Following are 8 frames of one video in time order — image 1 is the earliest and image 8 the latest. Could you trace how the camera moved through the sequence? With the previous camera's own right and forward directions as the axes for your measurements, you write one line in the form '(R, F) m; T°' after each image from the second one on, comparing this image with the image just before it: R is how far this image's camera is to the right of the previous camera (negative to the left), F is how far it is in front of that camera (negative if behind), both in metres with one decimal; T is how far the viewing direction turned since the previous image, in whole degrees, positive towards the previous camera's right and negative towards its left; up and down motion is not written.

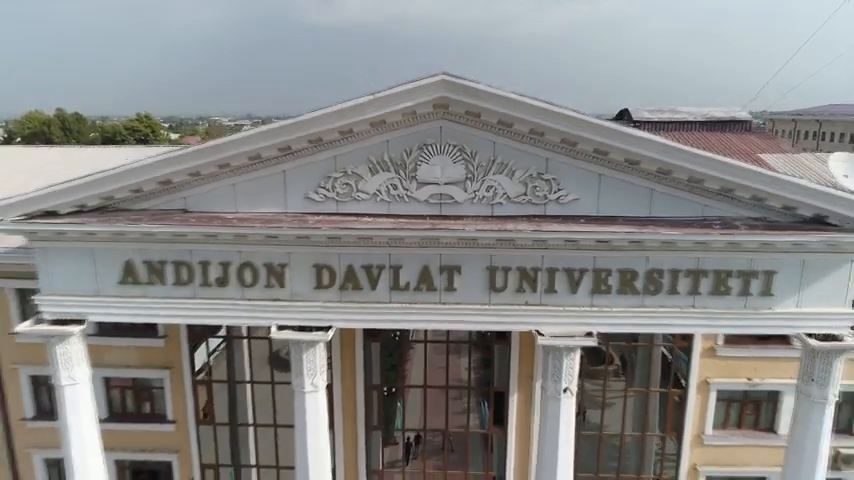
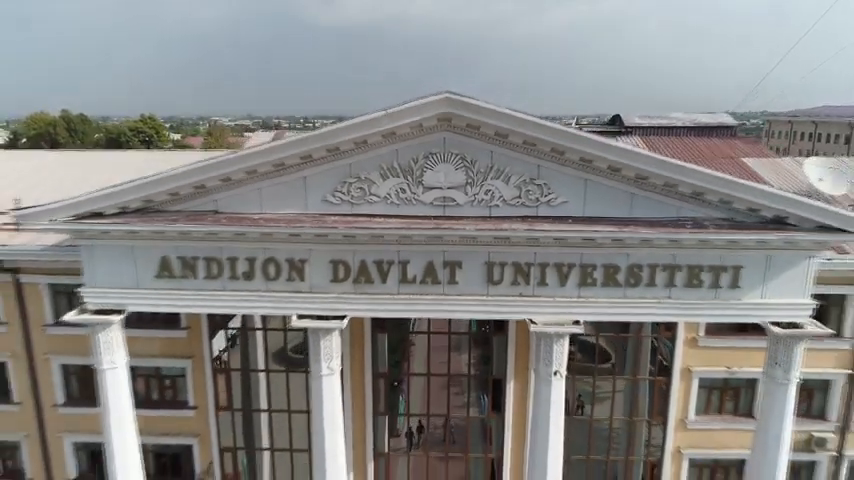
(-0.1, -1.1) m; 0°
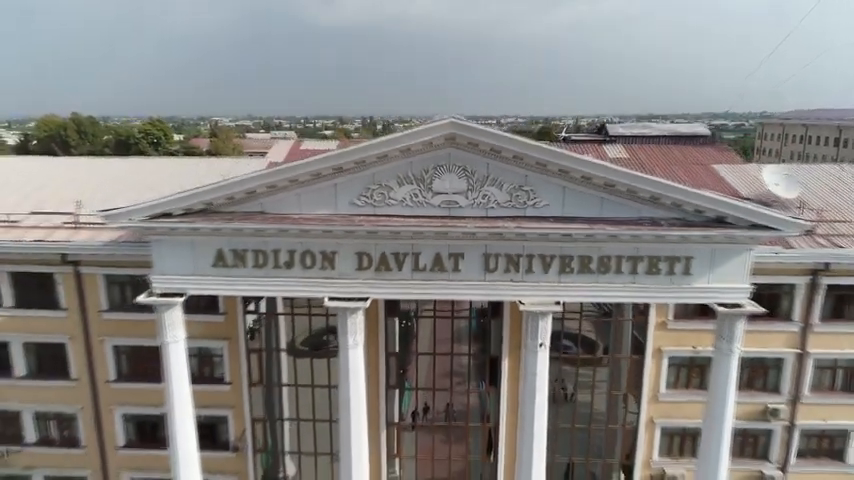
(-0.1, -2.2) m; 0°
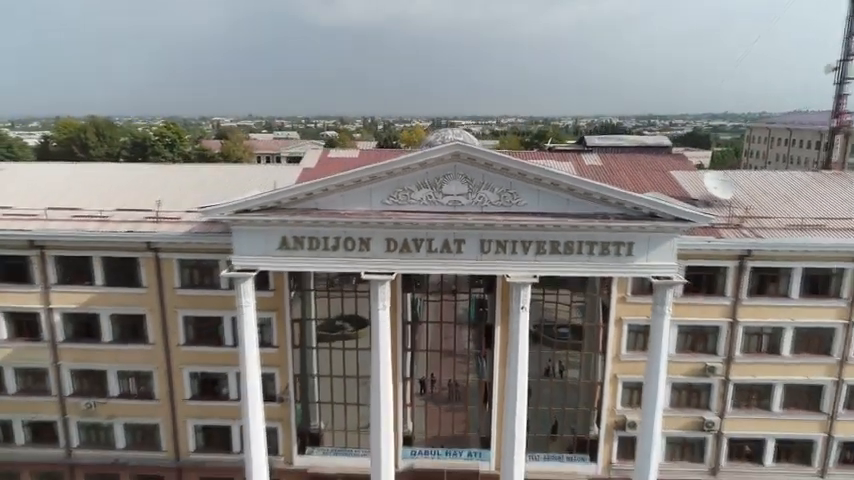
(-0.3, -4.2) m; 0°
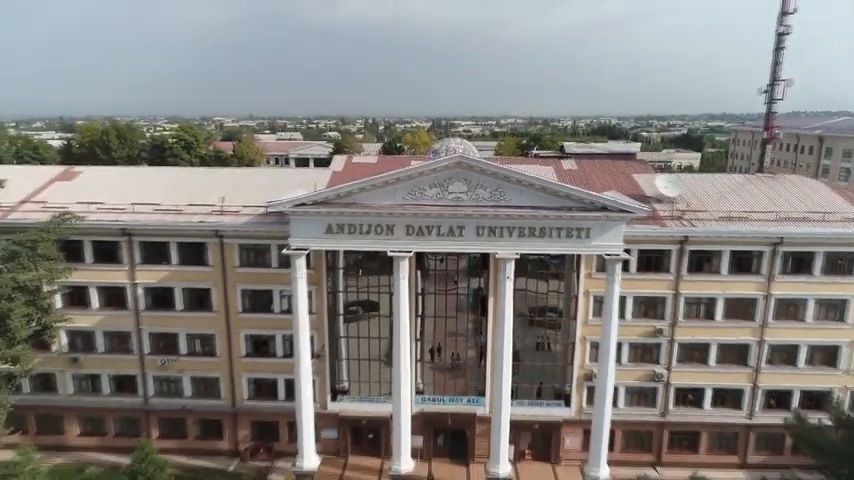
(-0.3, -5.5) m; 0°
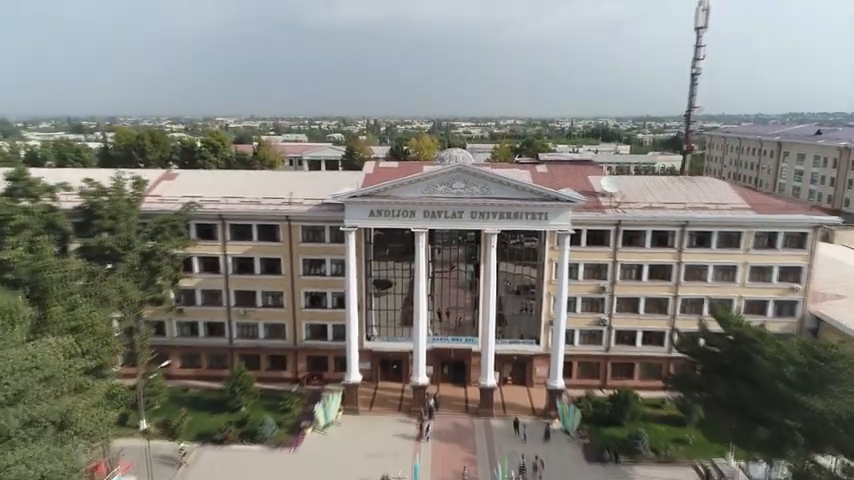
(-0.5, -10.5) m; 0°
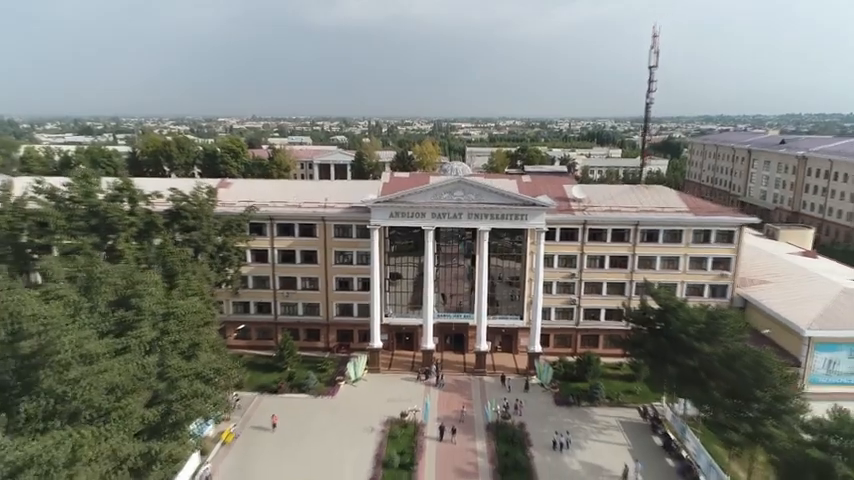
(-0.4, -9.6) m; 0°
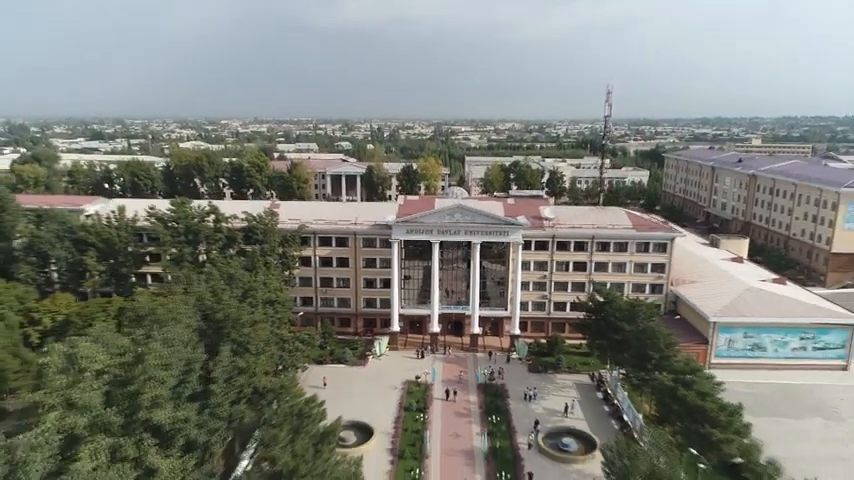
(-0.6, -14.3) m; 0°
